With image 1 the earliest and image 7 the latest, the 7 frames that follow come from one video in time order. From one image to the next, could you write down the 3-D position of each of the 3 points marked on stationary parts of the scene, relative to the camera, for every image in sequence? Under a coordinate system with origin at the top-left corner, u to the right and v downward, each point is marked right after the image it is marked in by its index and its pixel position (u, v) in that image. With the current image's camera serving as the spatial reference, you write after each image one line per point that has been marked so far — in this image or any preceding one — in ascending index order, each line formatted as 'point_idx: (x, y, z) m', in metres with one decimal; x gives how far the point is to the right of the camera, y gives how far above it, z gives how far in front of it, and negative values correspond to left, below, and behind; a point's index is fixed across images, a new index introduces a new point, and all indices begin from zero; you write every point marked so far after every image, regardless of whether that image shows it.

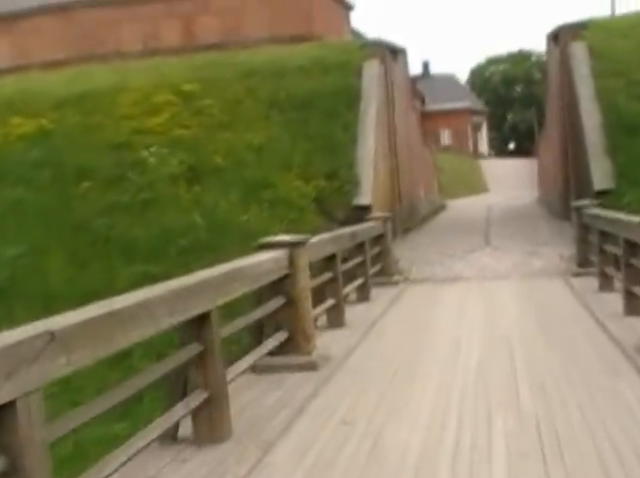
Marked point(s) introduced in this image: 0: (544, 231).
0: (+4.8, +0.2, +17.6) m
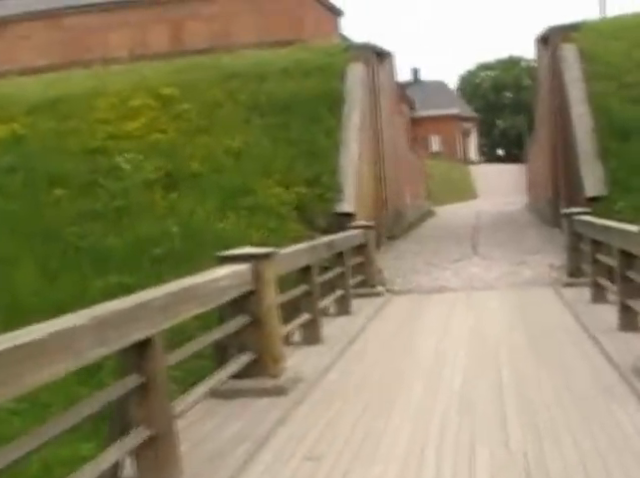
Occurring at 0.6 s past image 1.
0: (+4.5, 0.0, +17.0) m
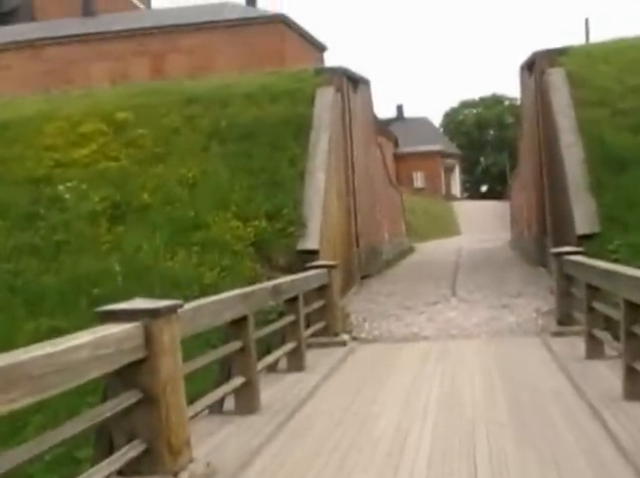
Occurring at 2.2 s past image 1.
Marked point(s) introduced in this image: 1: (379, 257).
0: (+3.8, -0.8, +15.6) m
1: (+1.4, -0.4, +19.7) m
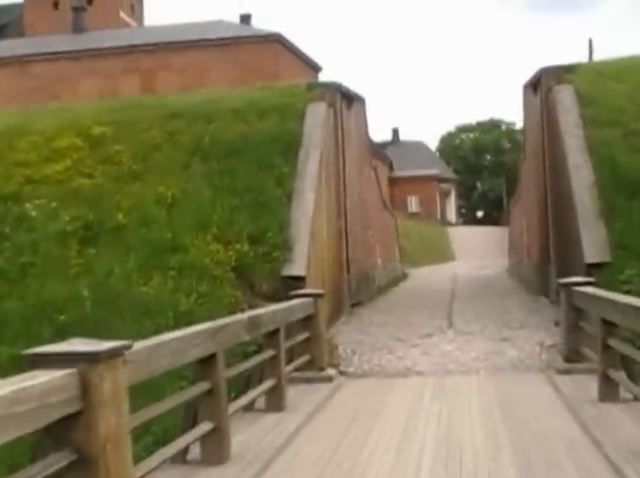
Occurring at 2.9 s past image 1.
0: (+3.6, -1.3, +14.6) m
1: (+1.2, -1.0, +18.7) m
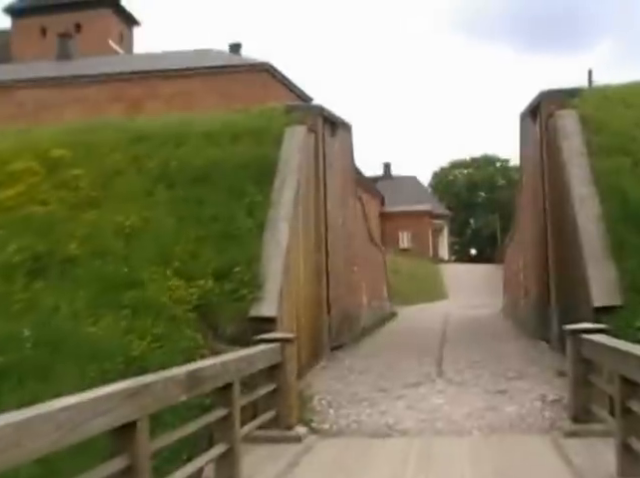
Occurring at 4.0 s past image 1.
0: (+3.2, -1.9, +13.2) m
1: (+0.8, -1.8, +17.3) m
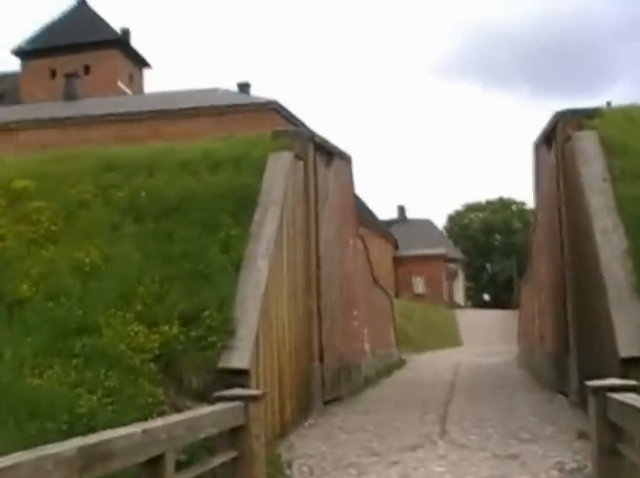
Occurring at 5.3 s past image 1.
0: (+3.0, -2.5, +11.7) m
1: (+0.7, -2.6, +15.8) m
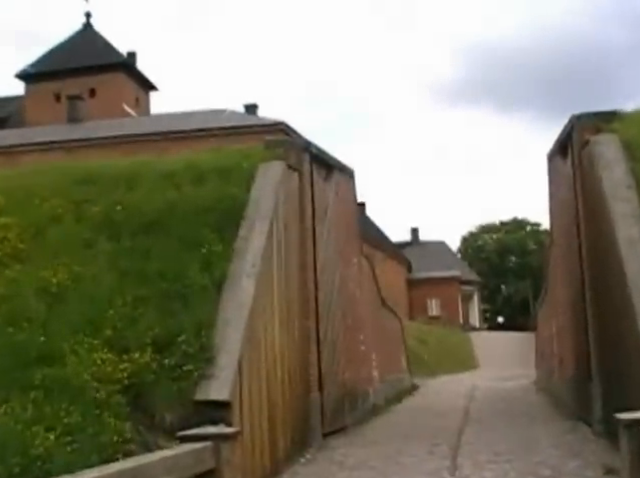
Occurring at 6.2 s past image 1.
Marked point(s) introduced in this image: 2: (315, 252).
0: (+3.0, -2.7, +10.5) m
1: (+0.7, -3.0, +14.7) m
2: (-0.1, -0.2, +12.2) m
